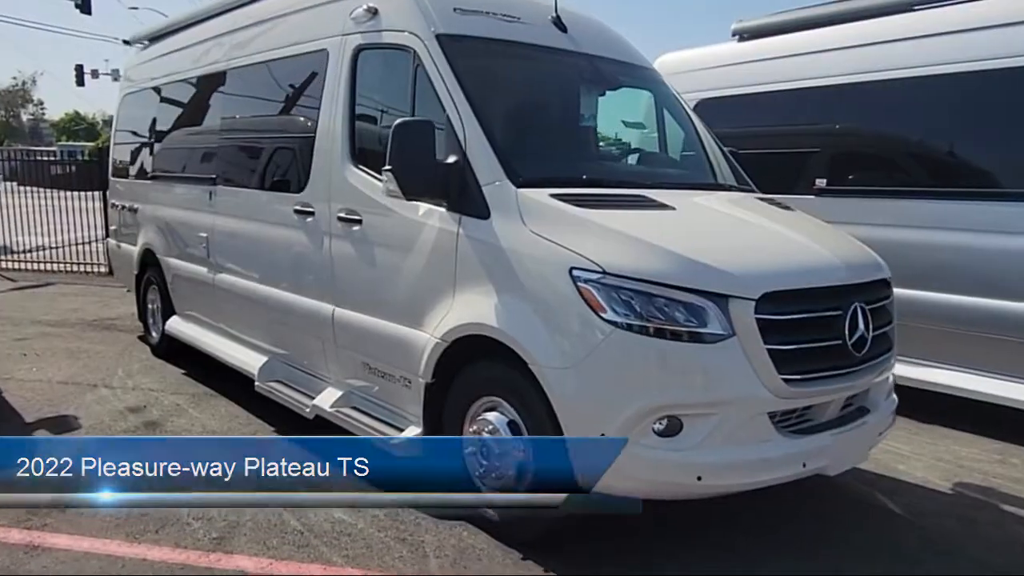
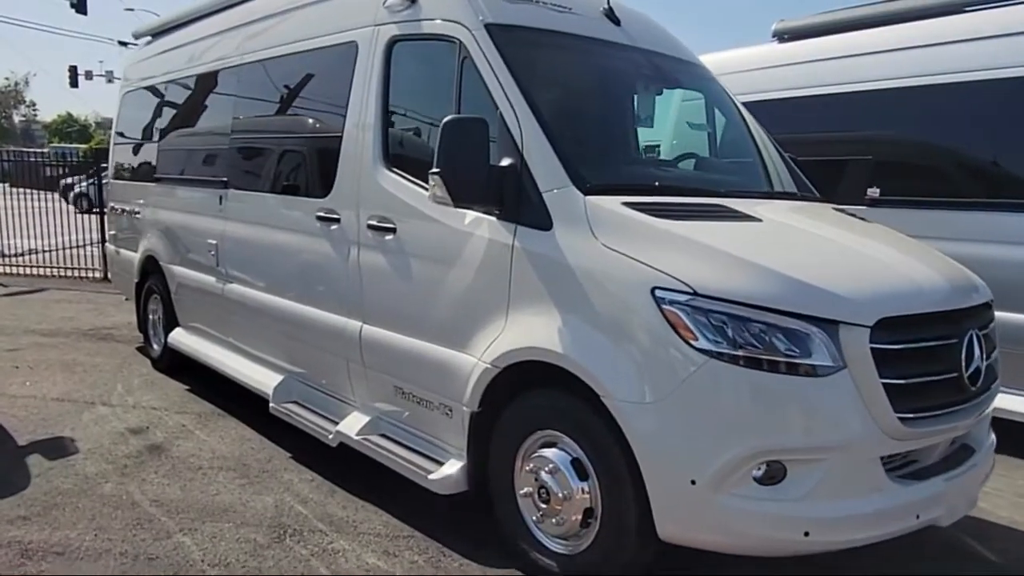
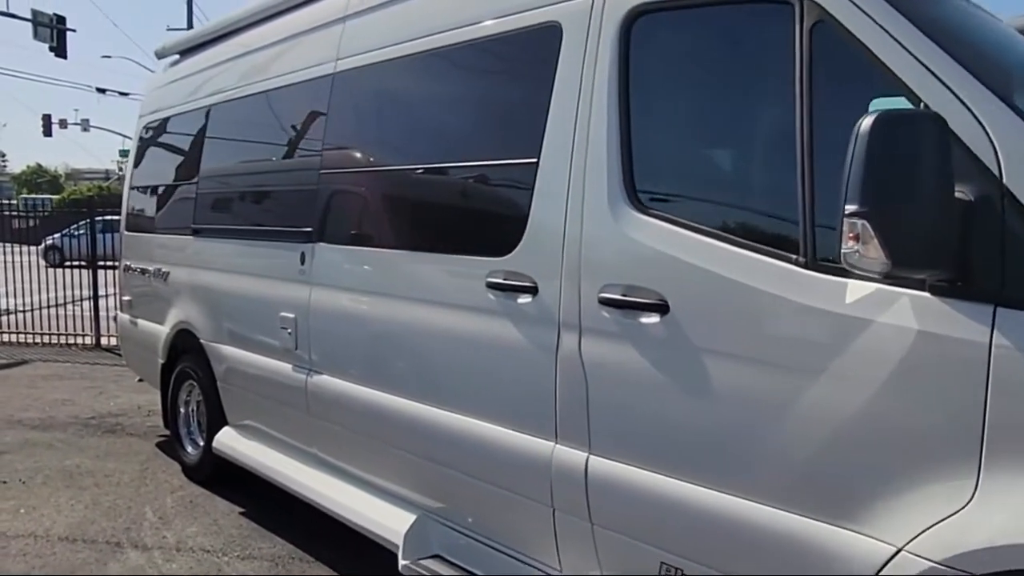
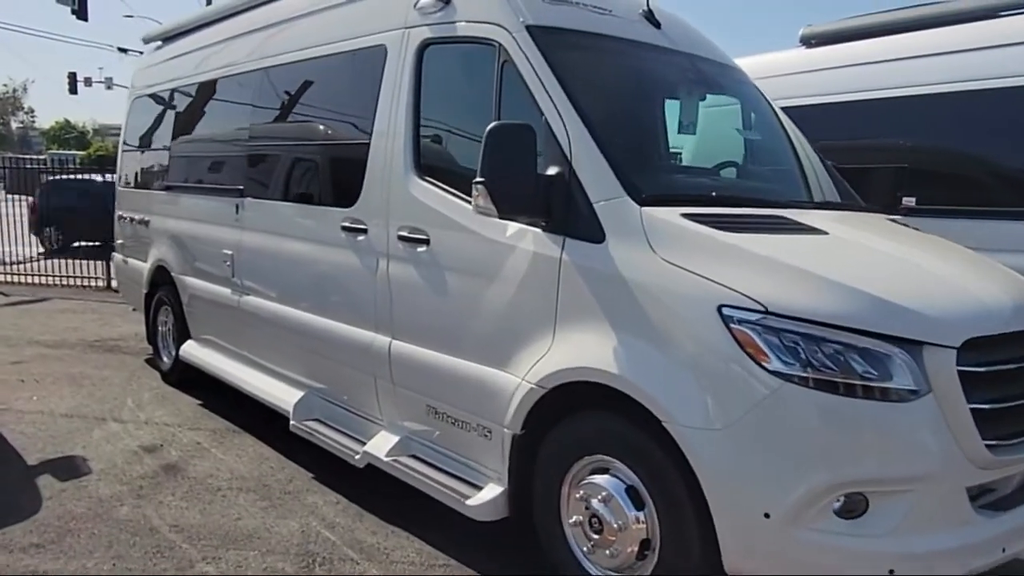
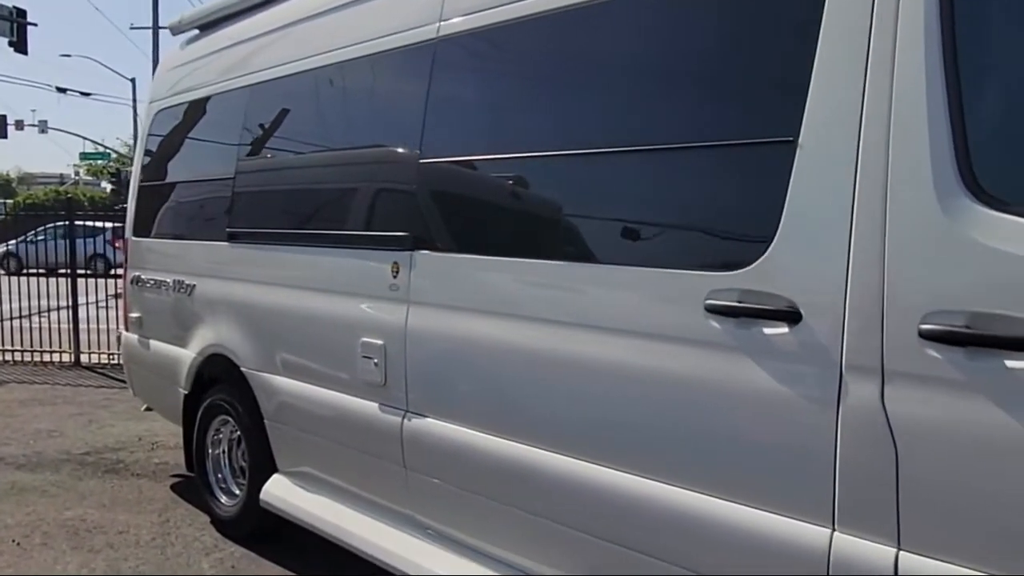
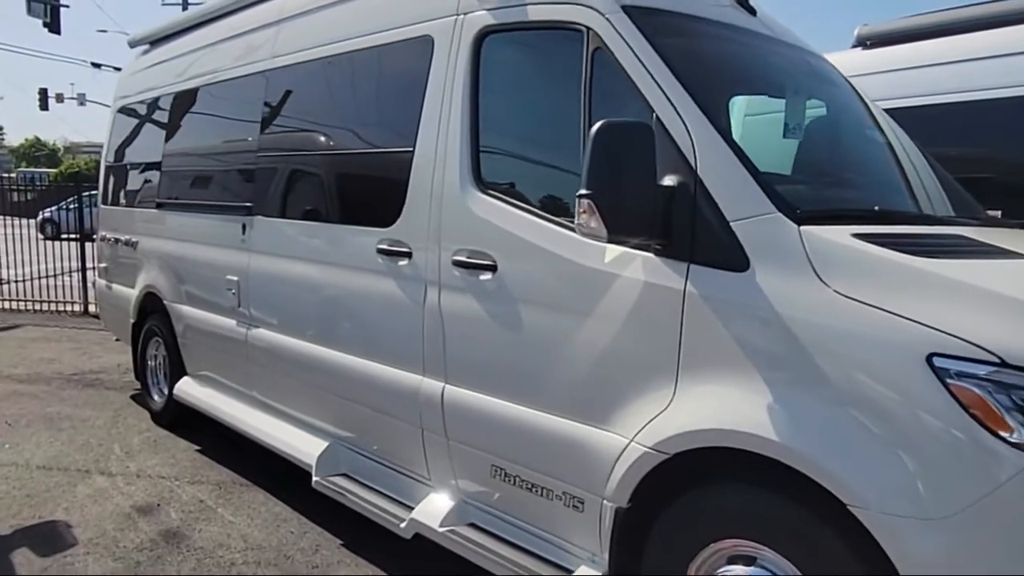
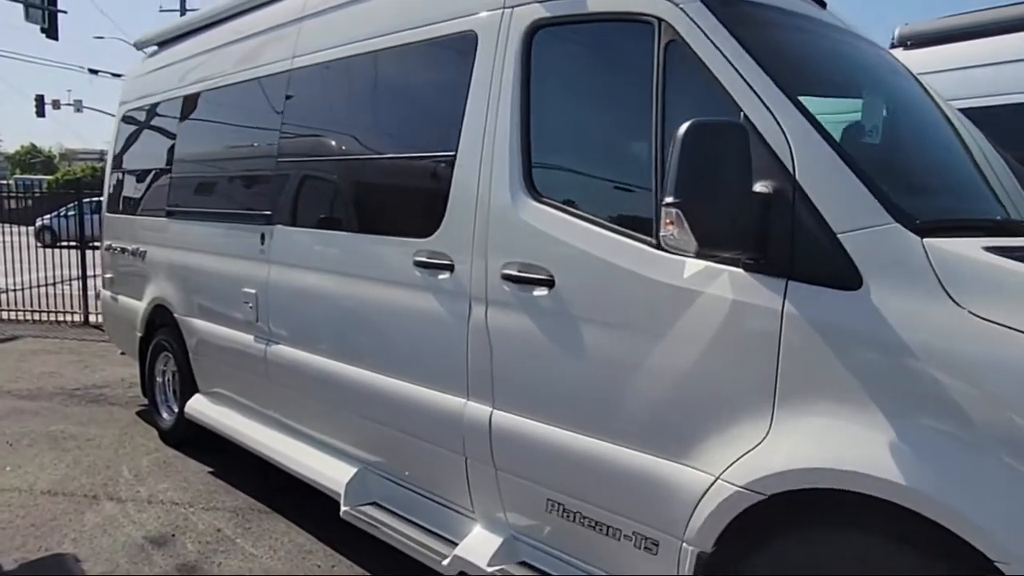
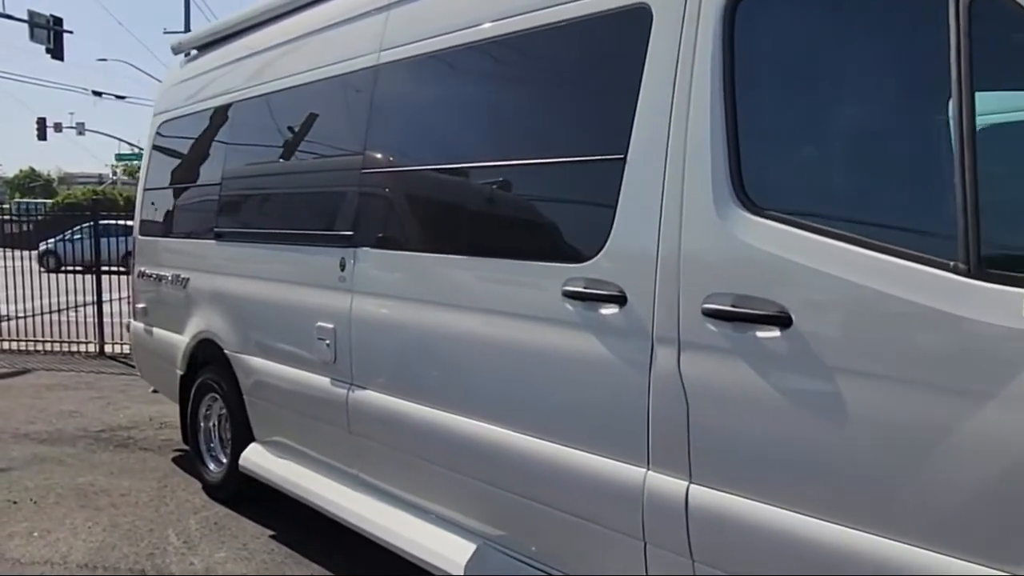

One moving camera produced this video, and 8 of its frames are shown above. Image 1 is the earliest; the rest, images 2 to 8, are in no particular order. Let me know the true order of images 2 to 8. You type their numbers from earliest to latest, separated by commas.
2, 4, 6, 7, 3, 8, 5
